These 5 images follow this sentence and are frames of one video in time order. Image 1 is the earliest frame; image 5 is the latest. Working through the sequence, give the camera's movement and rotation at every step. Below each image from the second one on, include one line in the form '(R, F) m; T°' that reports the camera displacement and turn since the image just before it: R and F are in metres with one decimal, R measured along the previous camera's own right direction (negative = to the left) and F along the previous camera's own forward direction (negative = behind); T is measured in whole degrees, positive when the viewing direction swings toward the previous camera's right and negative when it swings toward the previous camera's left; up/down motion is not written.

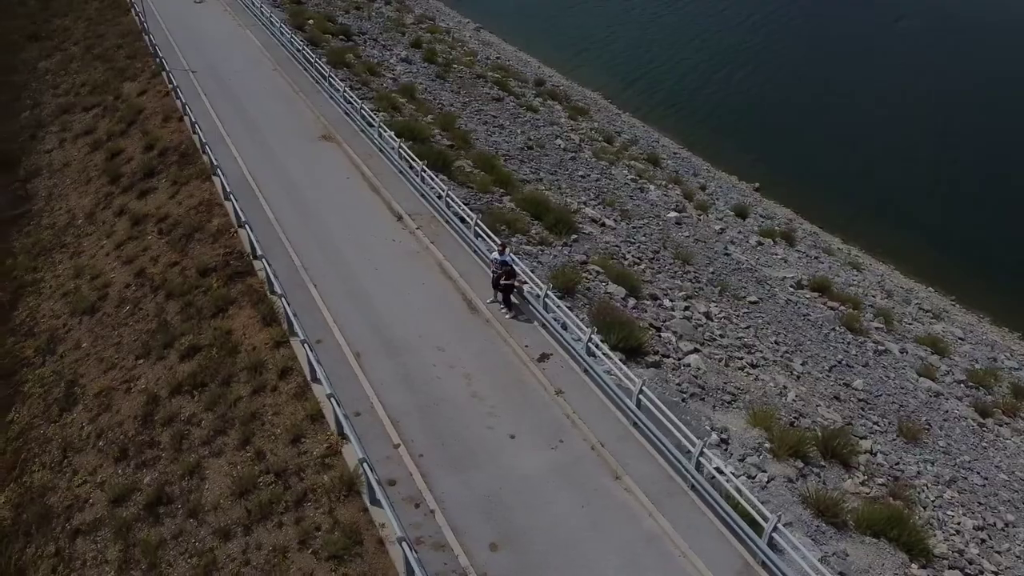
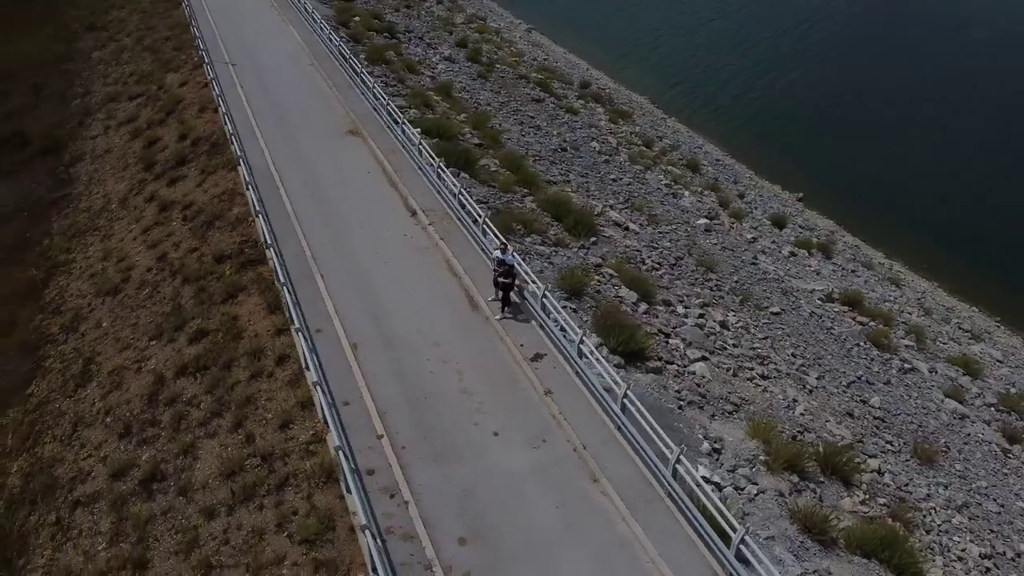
(+1.0, 0.0) m; -4°
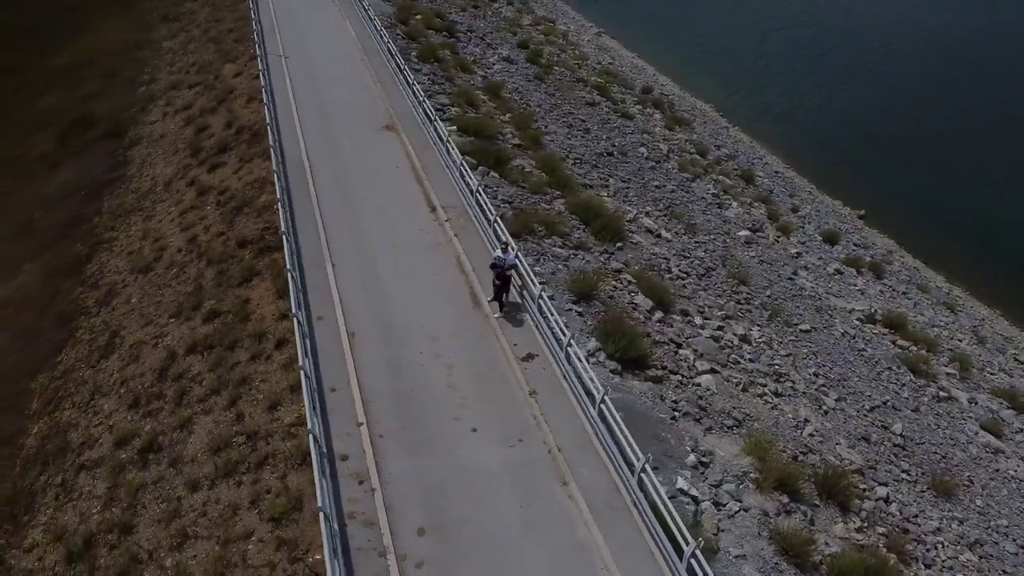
(+1.4, 0.0) m; -5°
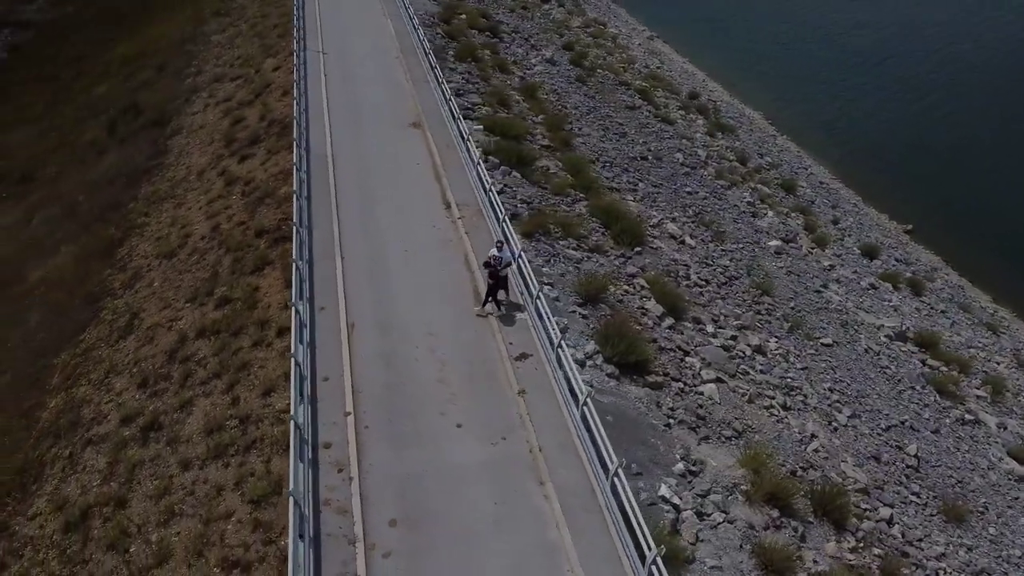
(+1.0, 0.0) m; -4°
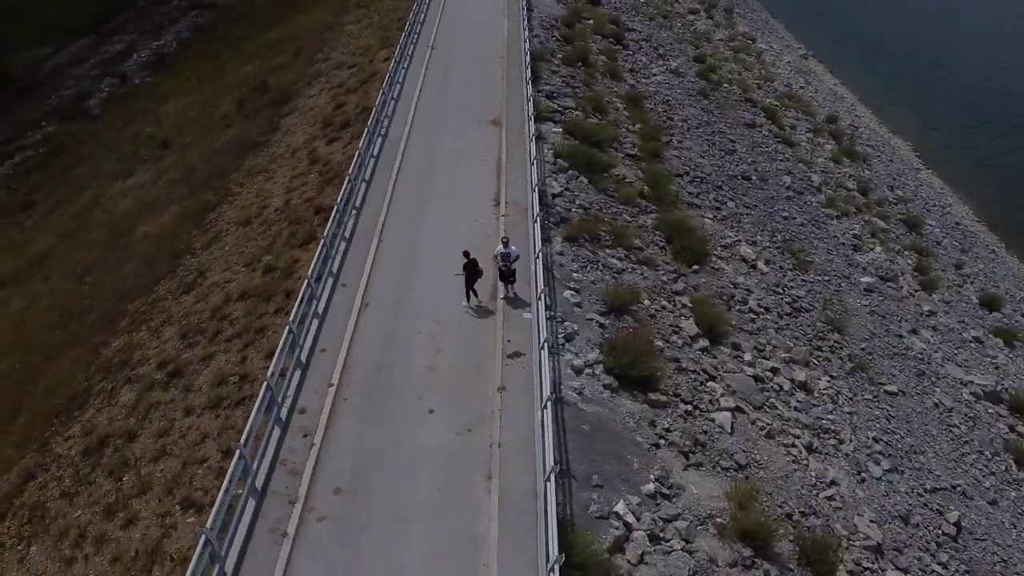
(+2.7, +0.1) m; -10°
